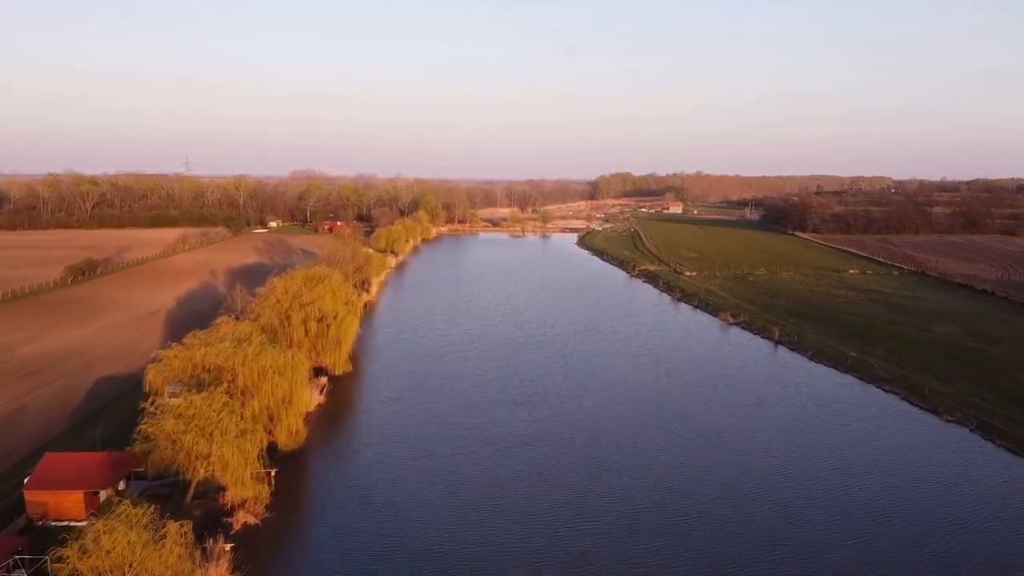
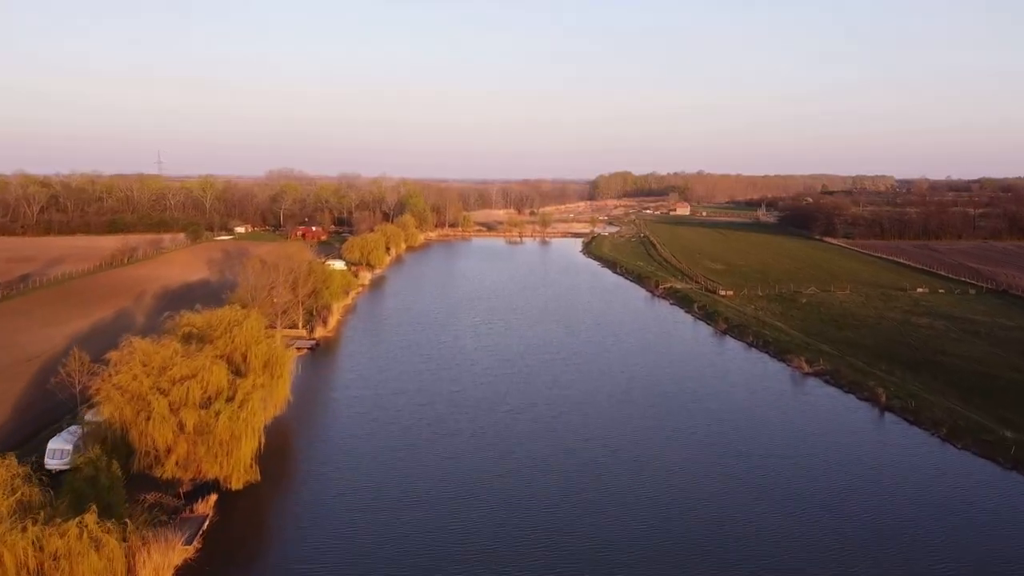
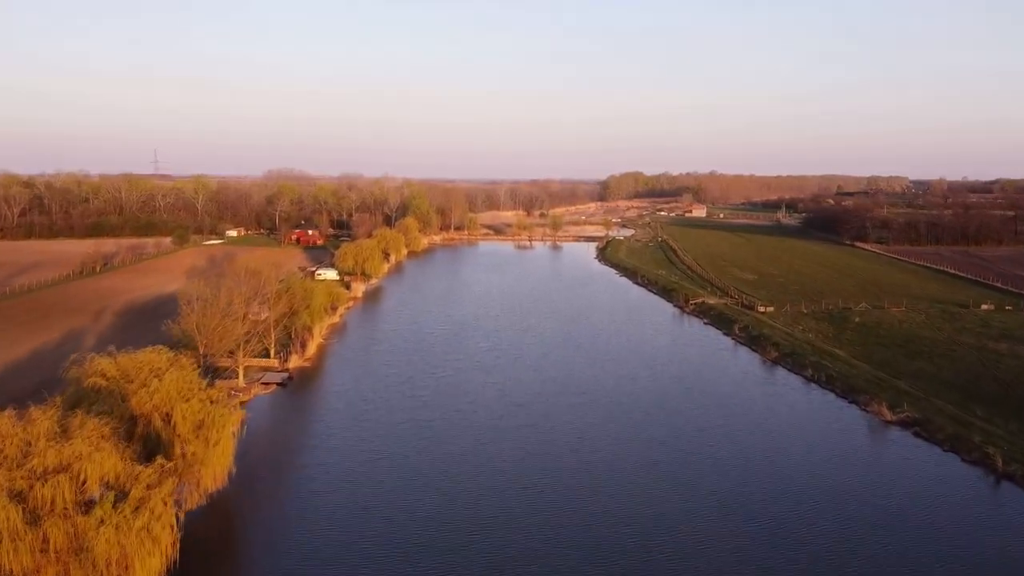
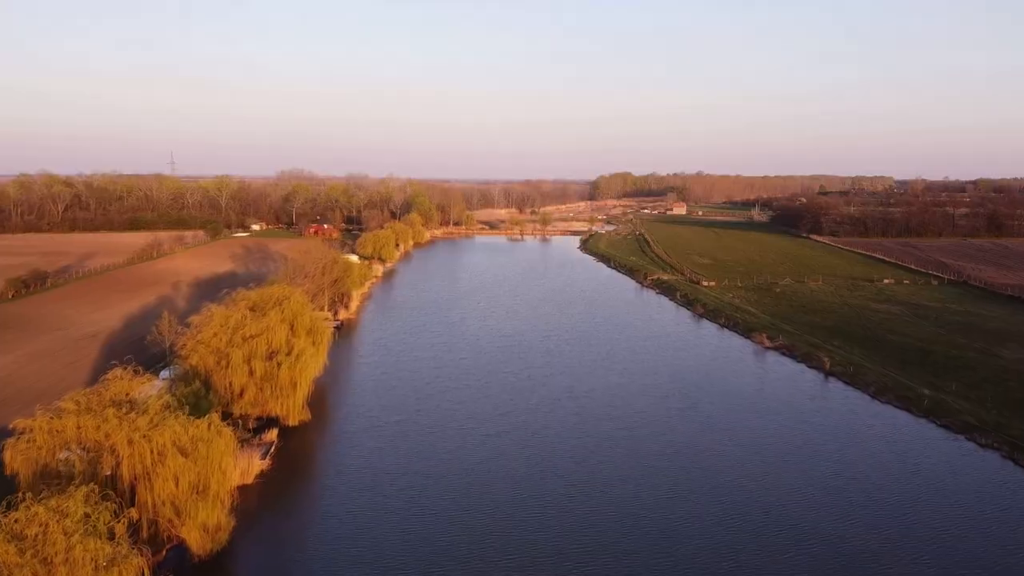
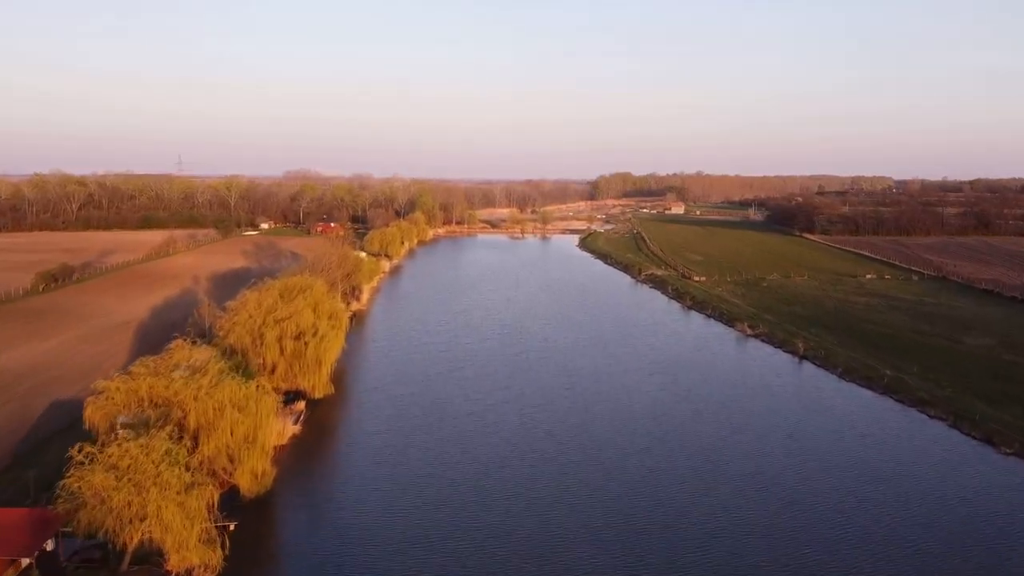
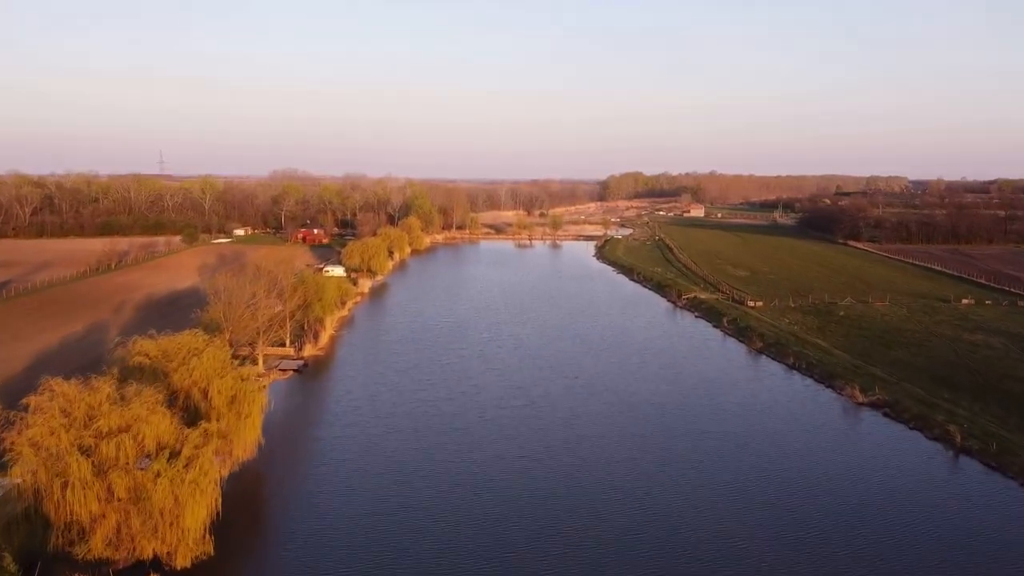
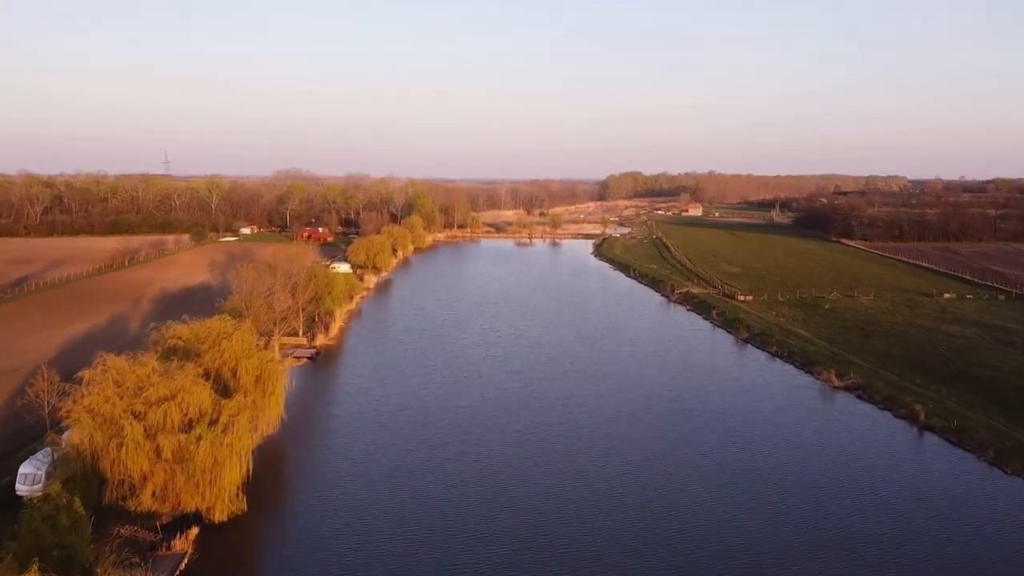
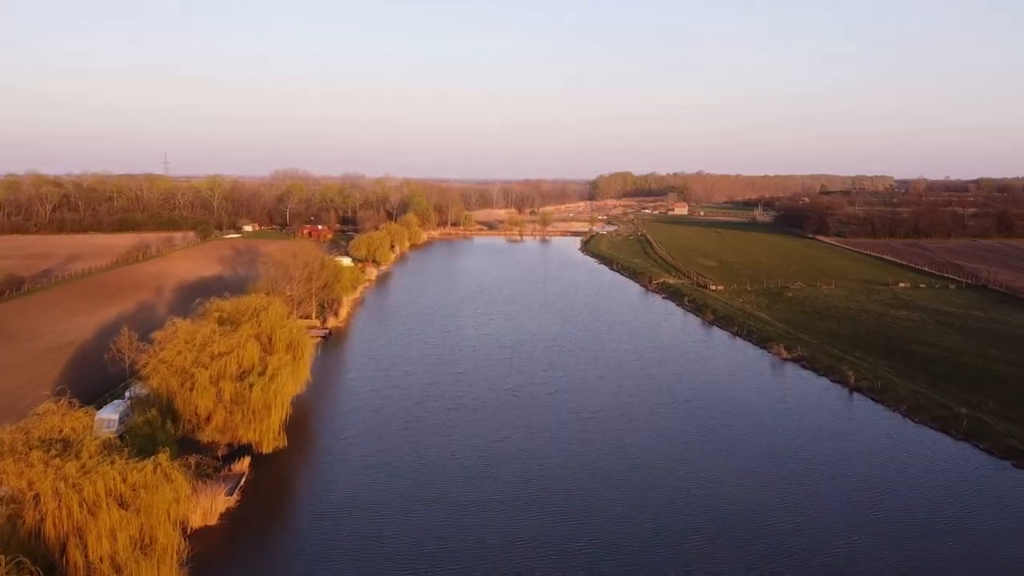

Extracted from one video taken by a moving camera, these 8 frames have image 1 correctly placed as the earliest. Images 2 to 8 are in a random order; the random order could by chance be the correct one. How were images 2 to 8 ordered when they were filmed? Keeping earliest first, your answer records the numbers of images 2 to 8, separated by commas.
5, 4, 8, 2, 7, 6, 3
